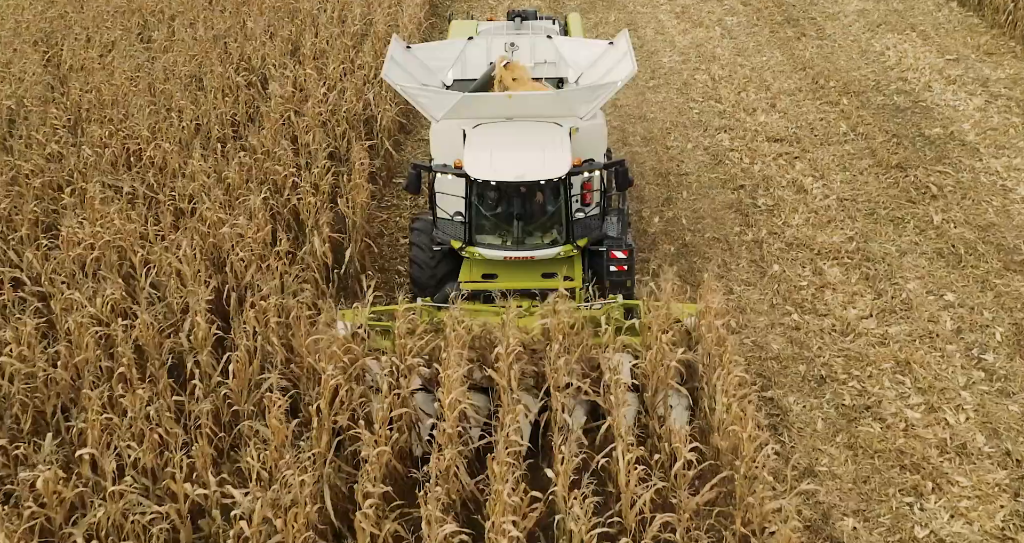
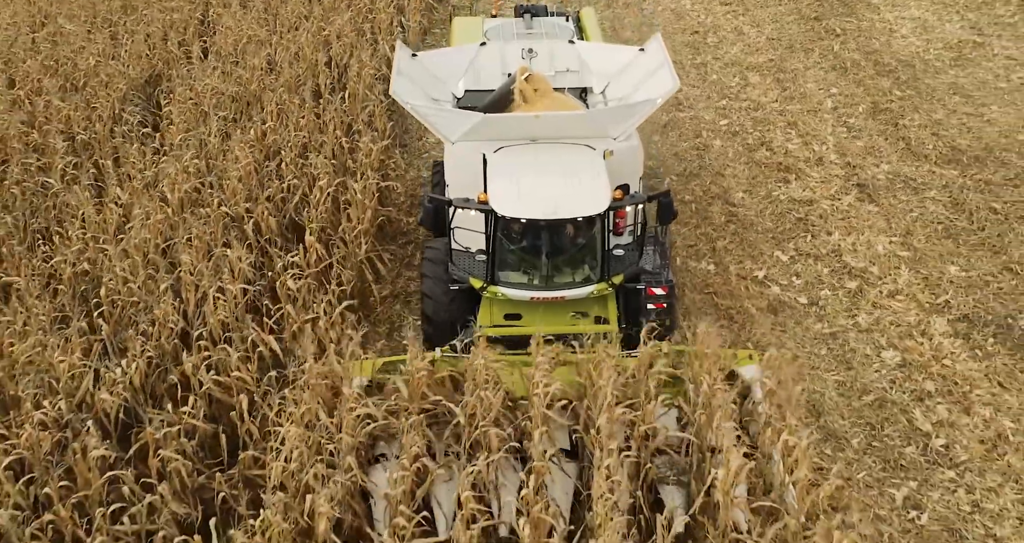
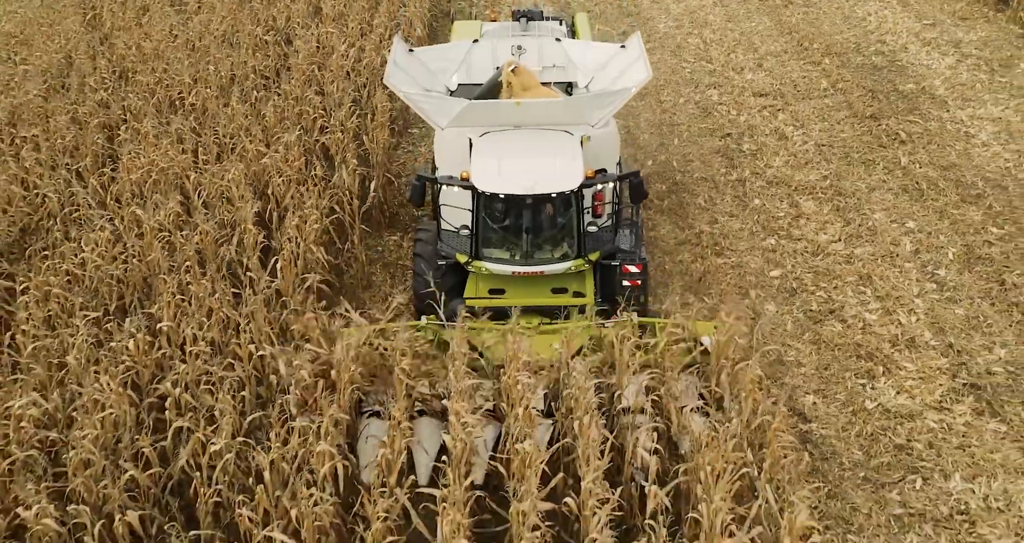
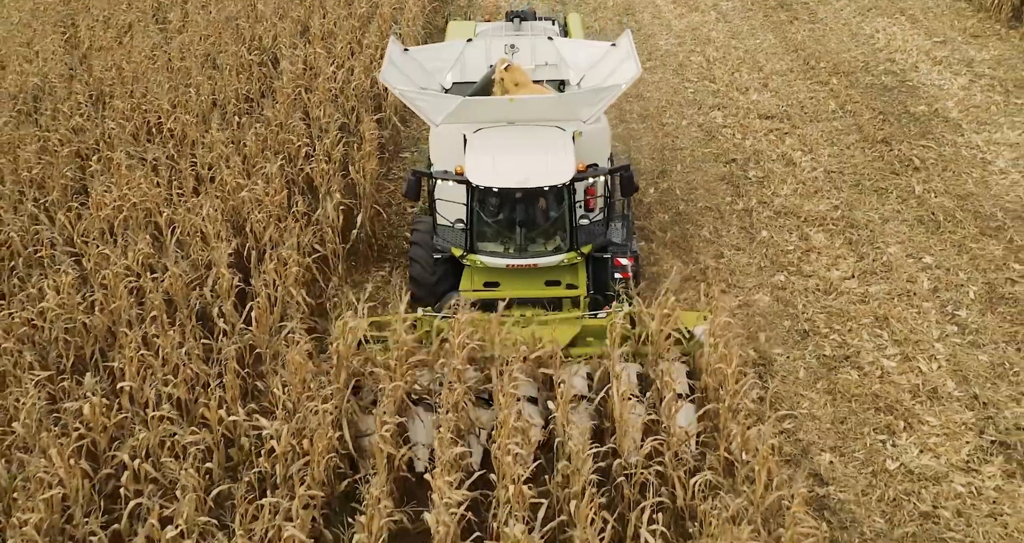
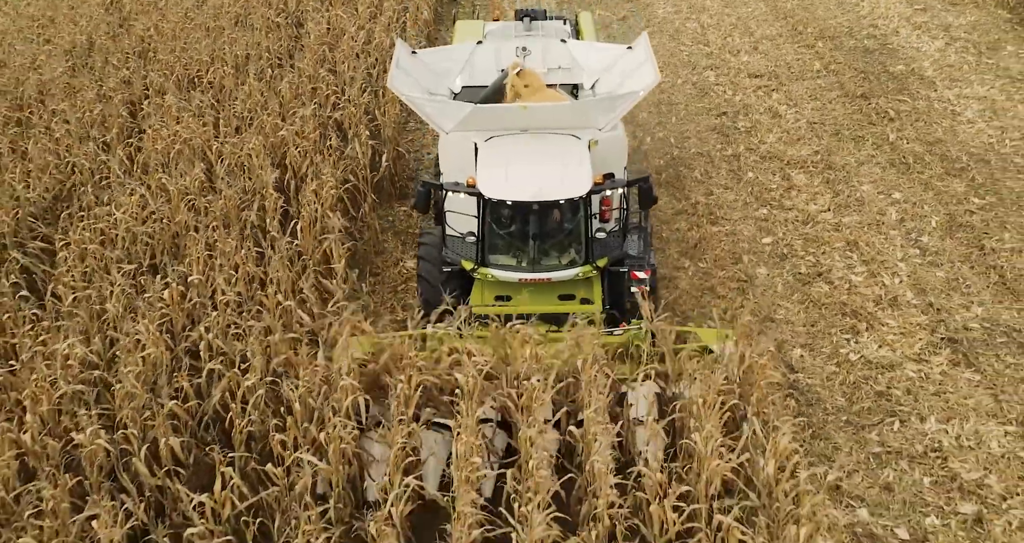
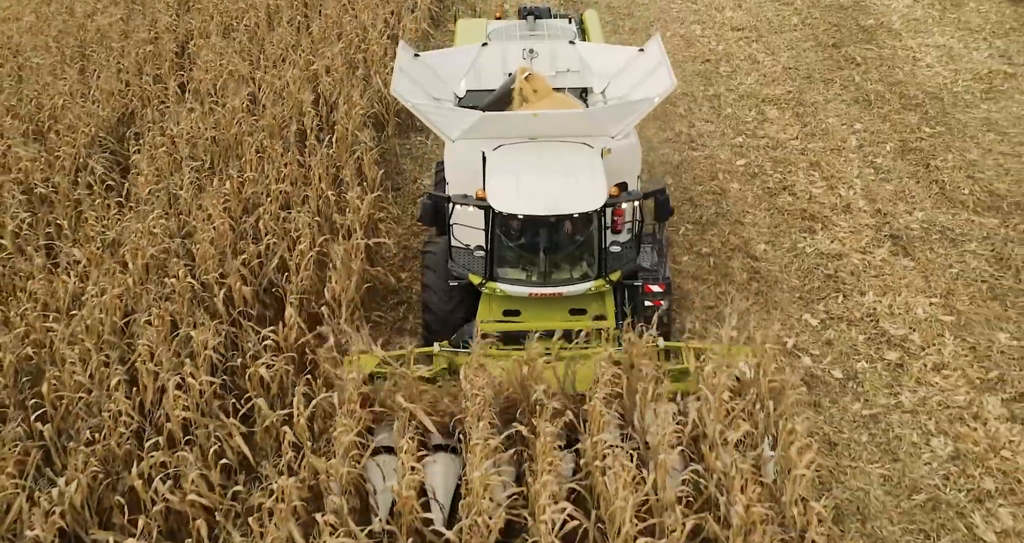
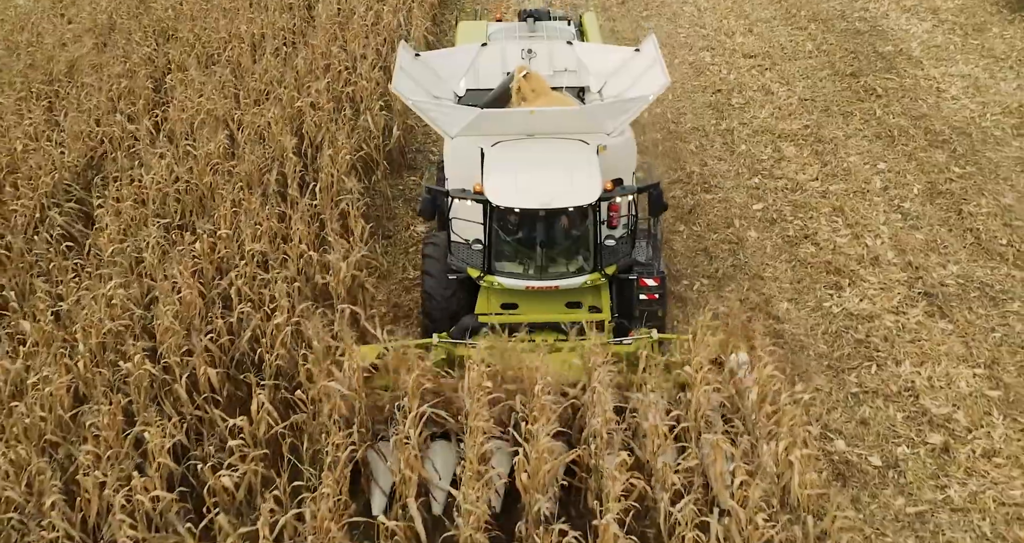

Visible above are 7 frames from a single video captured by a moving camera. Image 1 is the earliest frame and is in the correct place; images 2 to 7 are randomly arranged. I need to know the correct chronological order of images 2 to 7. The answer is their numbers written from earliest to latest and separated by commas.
4, 3, 5, 7, 6, 2
